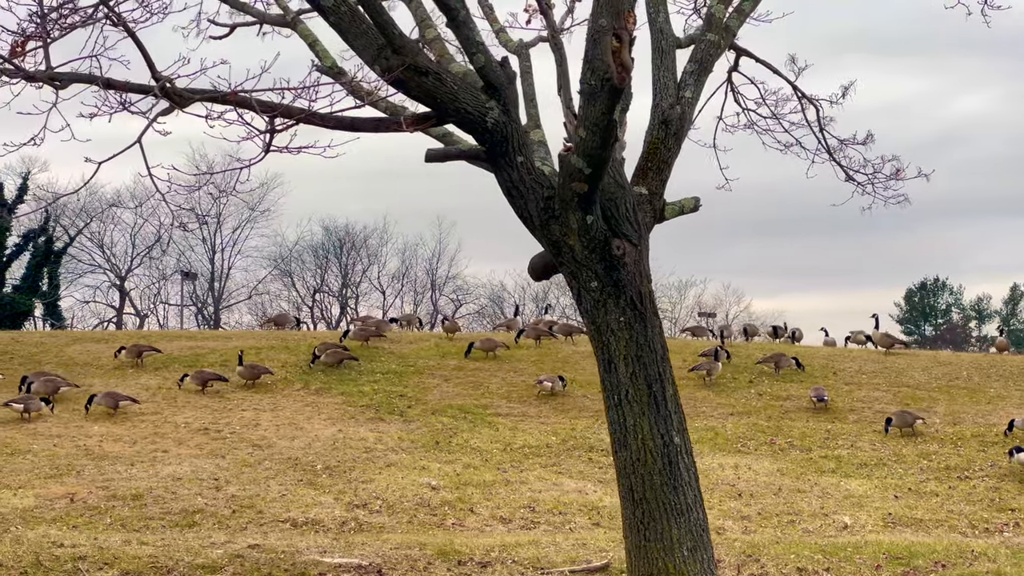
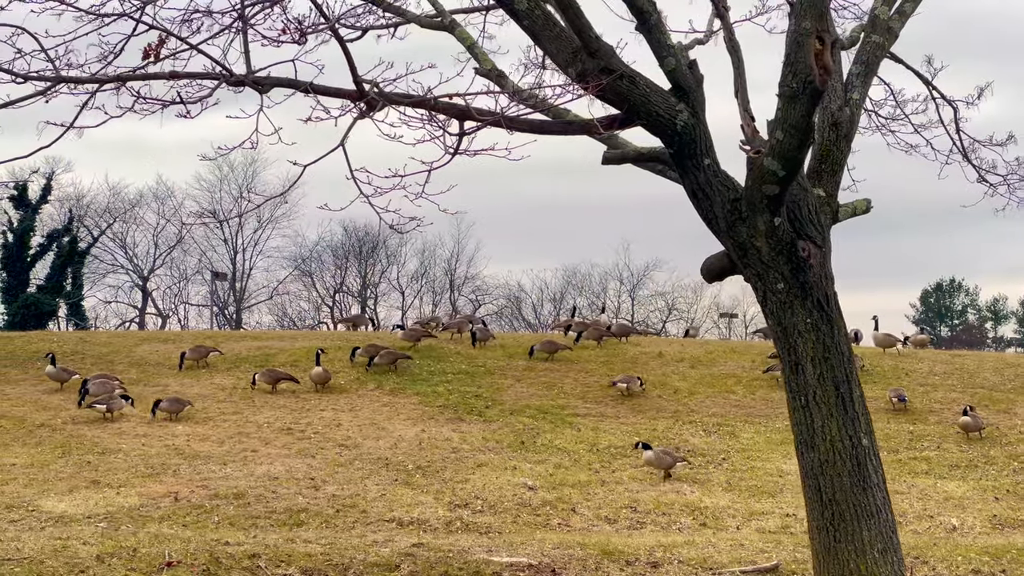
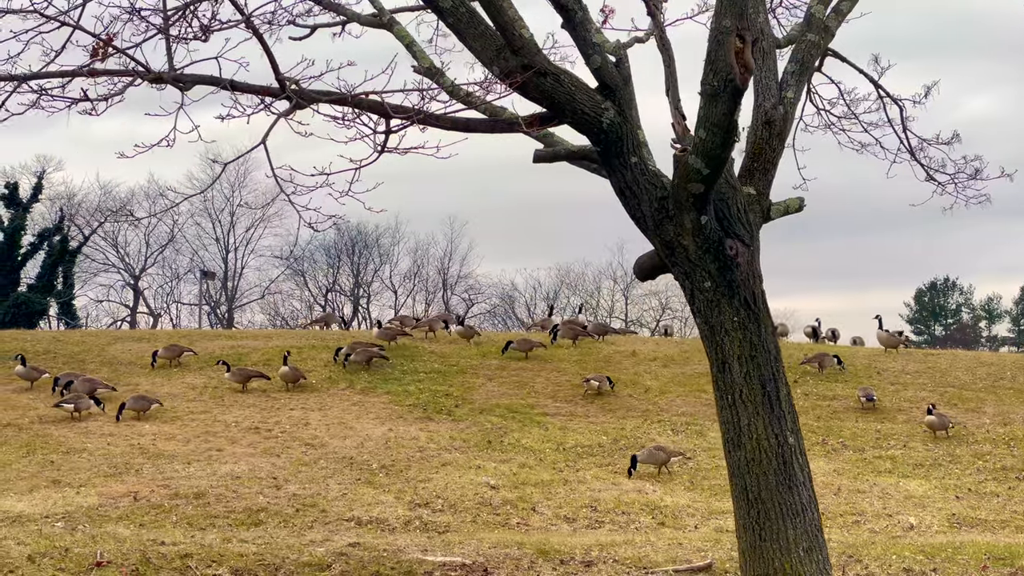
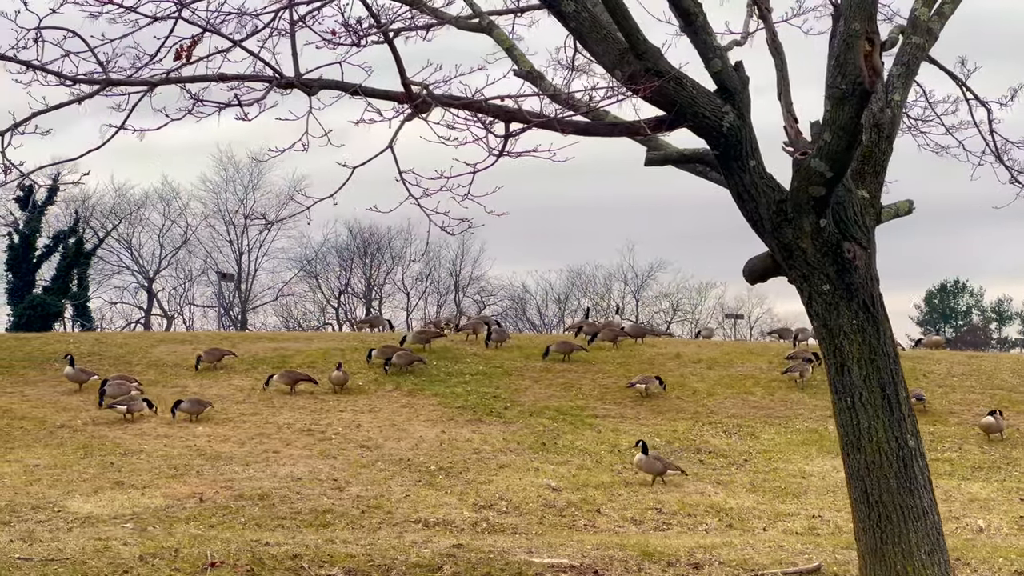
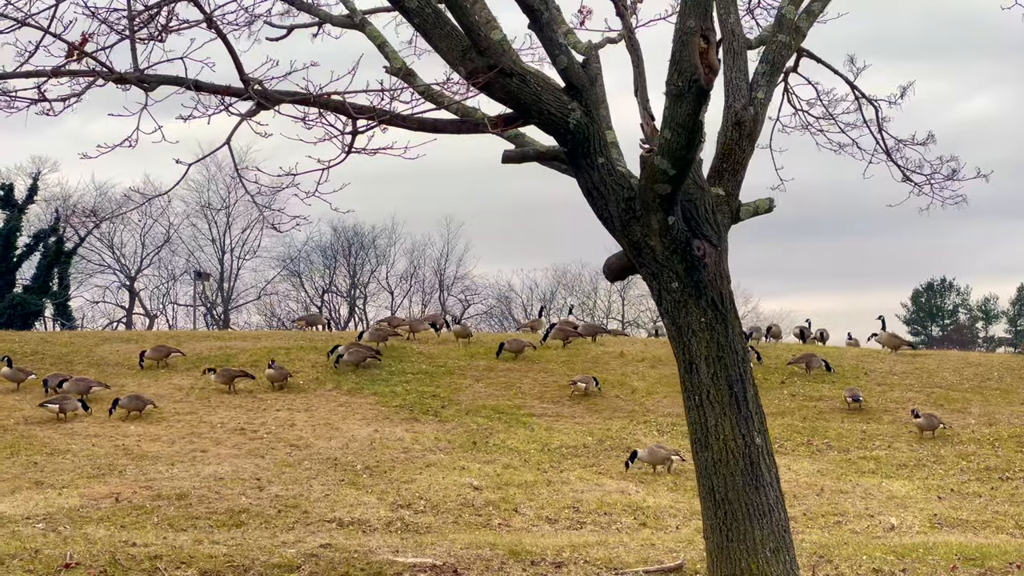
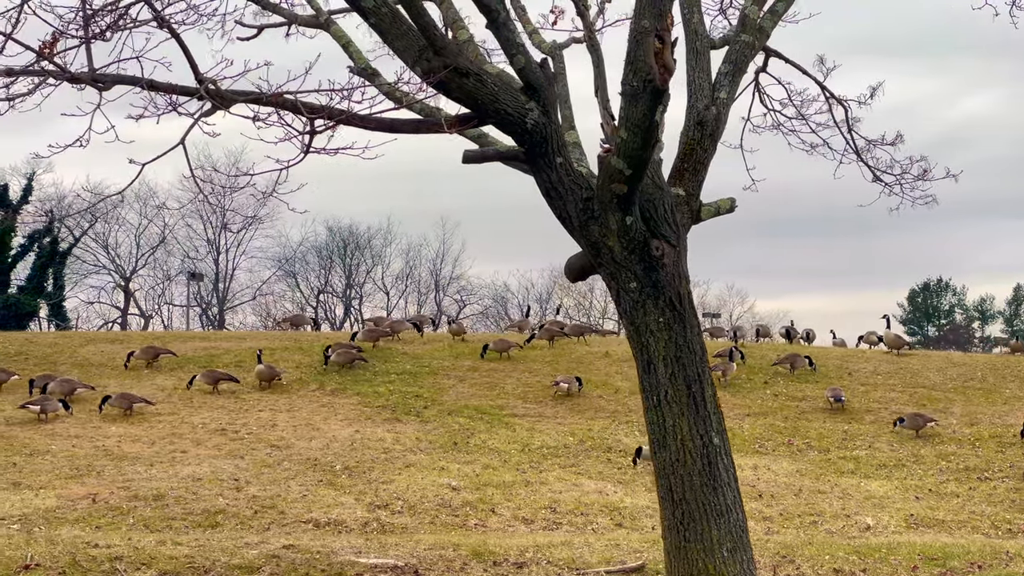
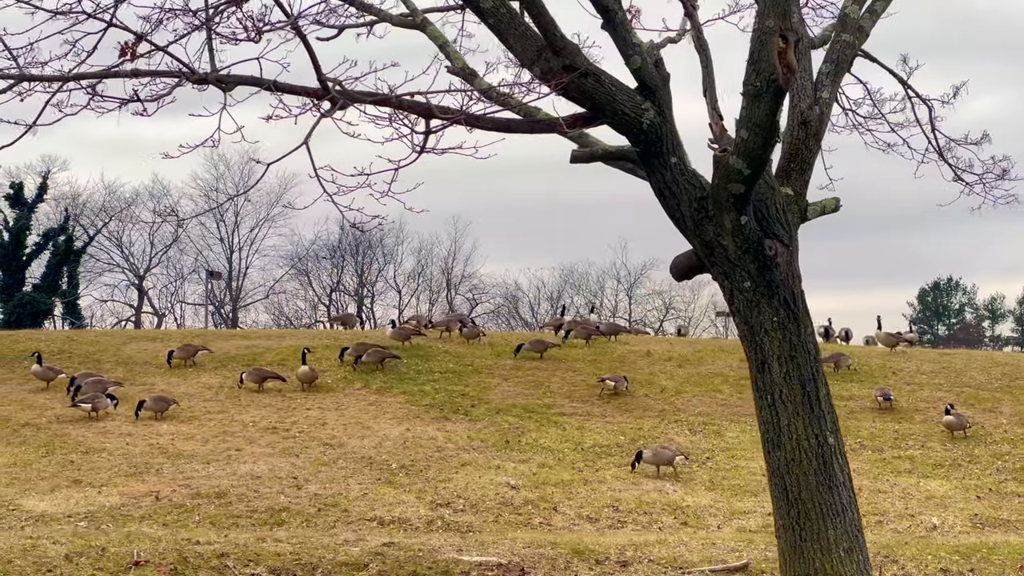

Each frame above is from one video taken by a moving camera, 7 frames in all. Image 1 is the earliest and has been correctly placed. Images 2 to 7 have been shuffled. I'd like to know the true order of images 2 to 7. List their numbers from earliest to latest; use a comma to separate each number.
6, 5, 3, 7, 2, 4
